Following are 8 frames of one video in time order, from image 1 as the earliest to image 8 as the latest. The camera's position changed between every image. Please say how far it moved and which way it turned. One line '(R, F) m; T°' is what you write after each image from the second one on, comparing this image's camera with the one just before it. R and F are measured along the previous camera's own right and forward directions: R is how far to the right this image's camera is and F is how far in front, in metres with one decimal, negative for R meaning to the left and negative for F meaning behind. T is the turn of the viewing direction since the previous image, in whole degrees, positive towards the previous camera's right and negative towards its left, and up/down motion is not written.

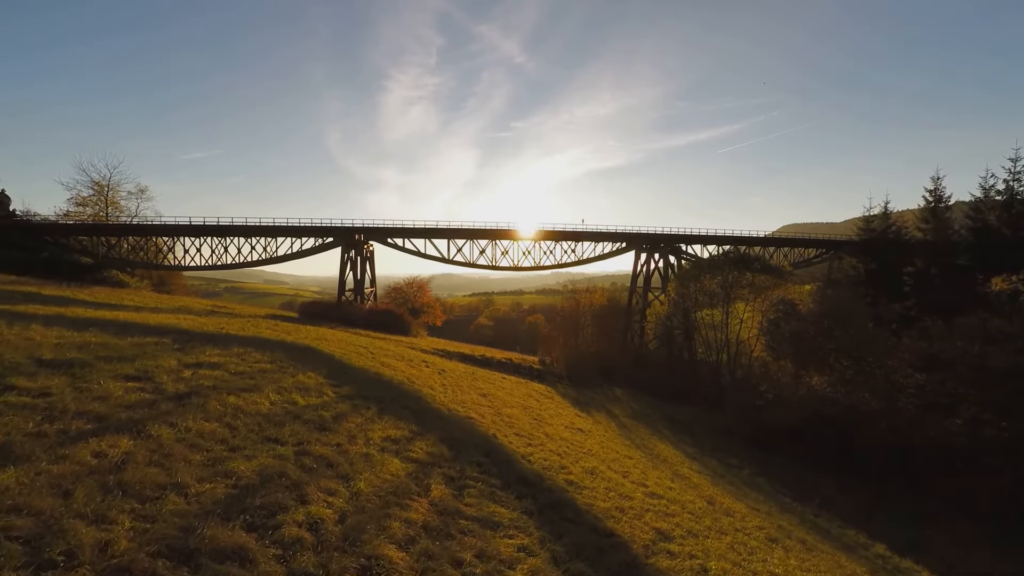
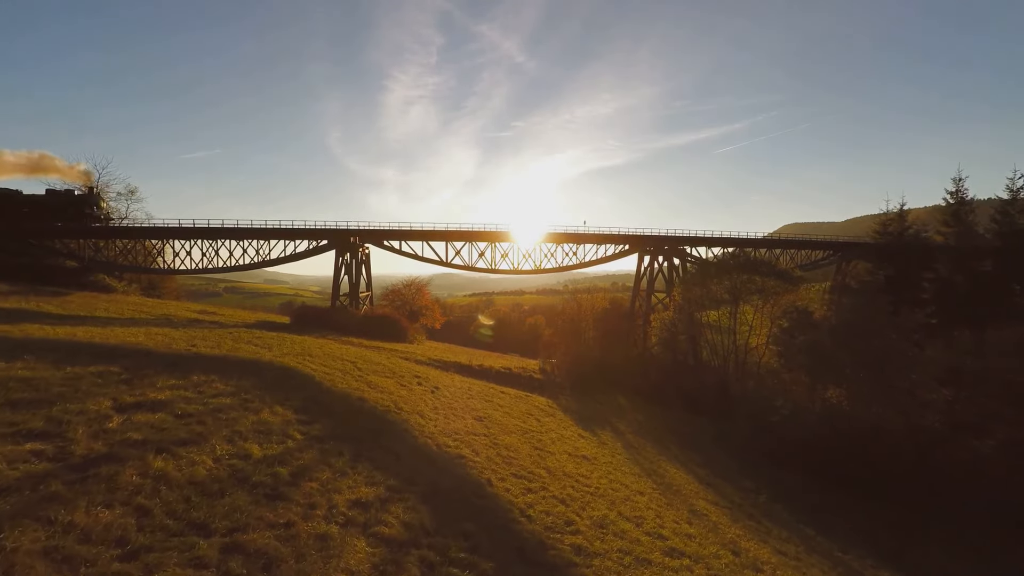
(+0.1, +1.3) m; 0°
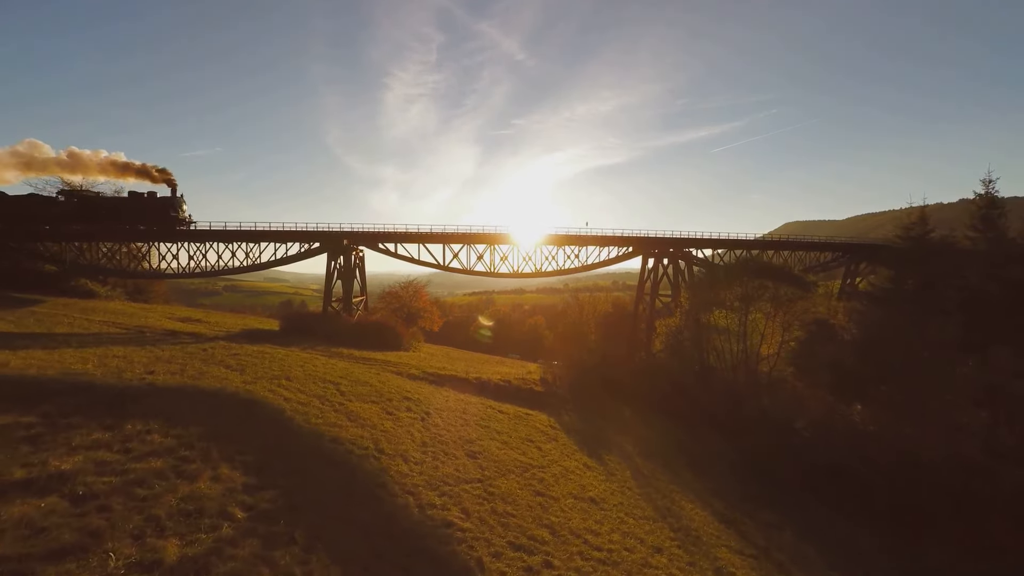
(+0.1, +1.6) m; 0°
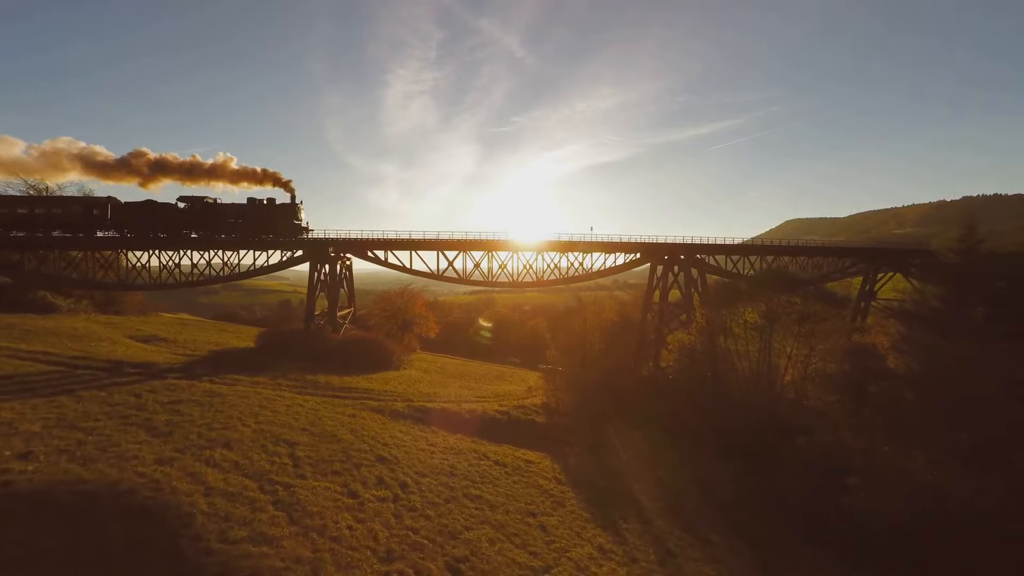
(+0.1, +3.2) m; 0°
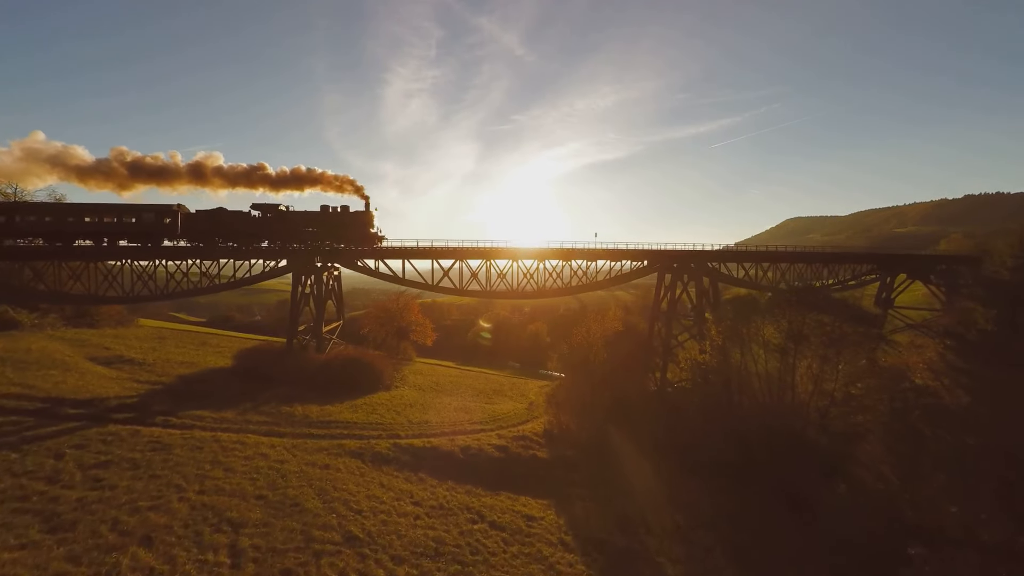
(0.0, +2.7) m; 0°
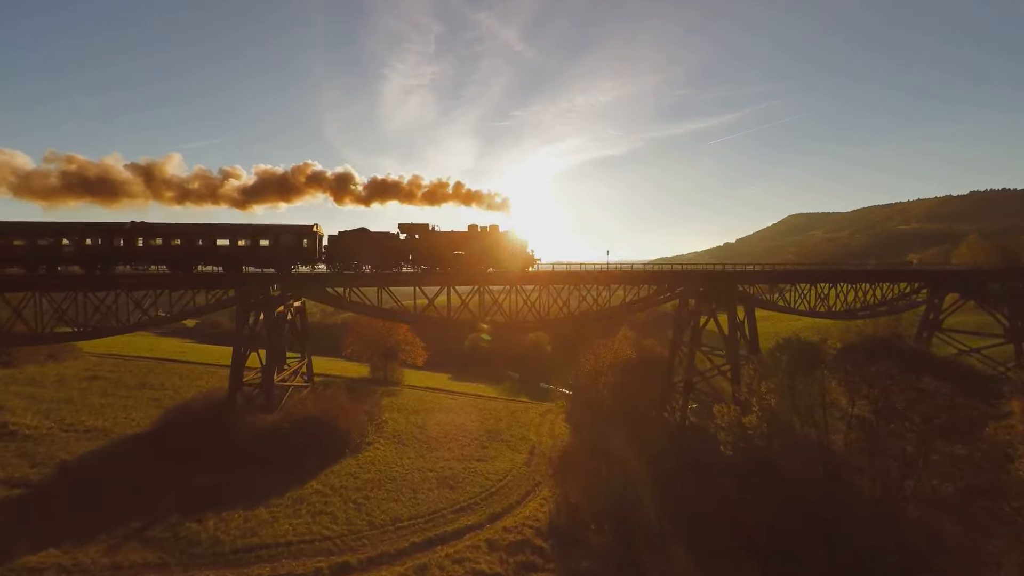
(+0.2, +6.5) m; 0°
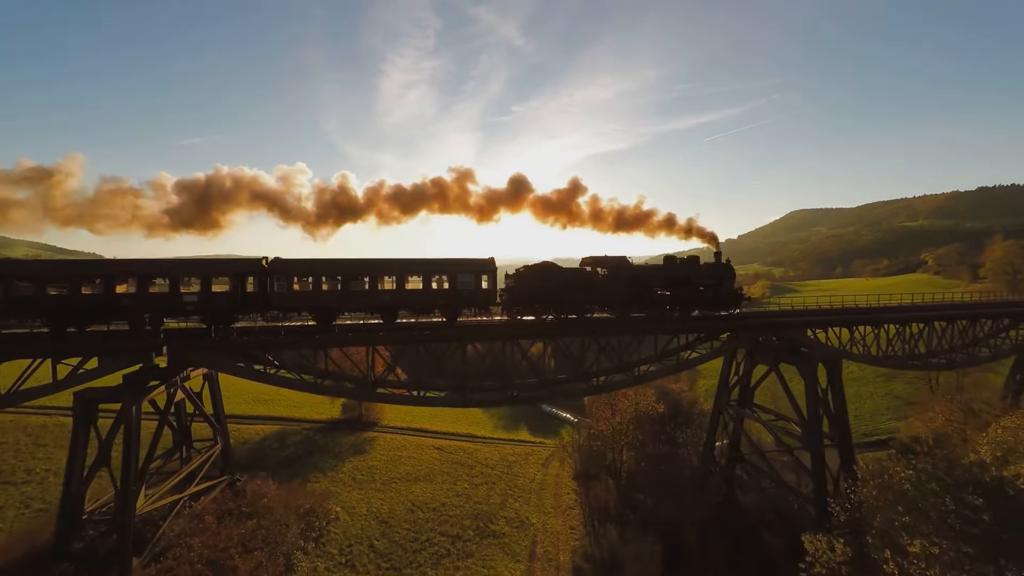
(+0.4, +9.6) m; 0°
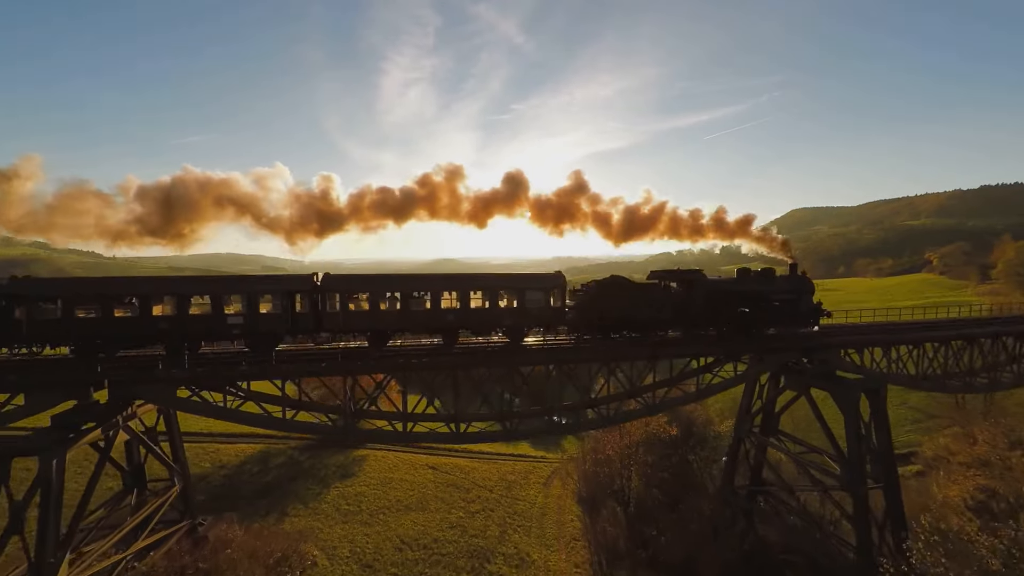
(+0.1, +3.1) m; 0°
